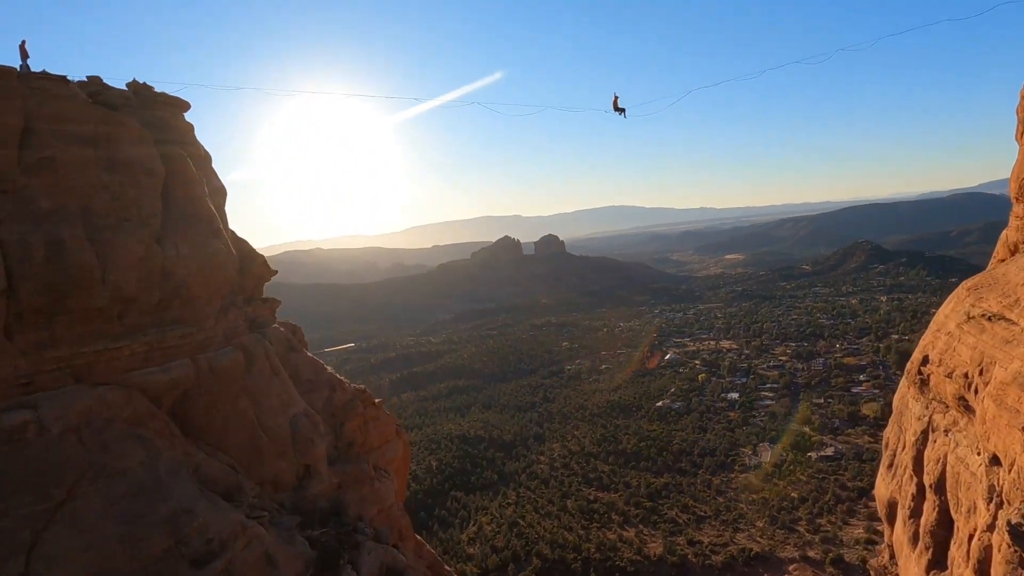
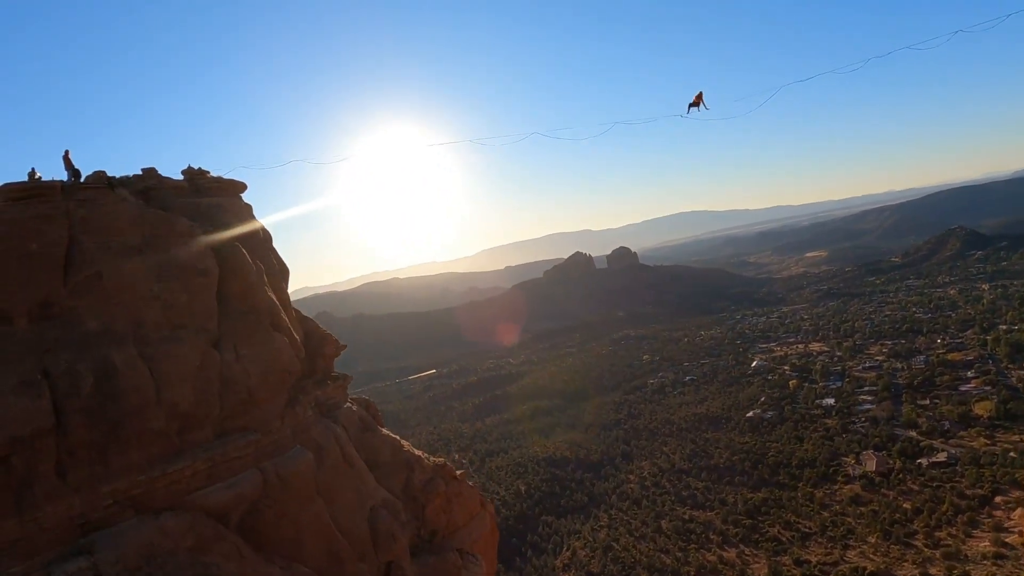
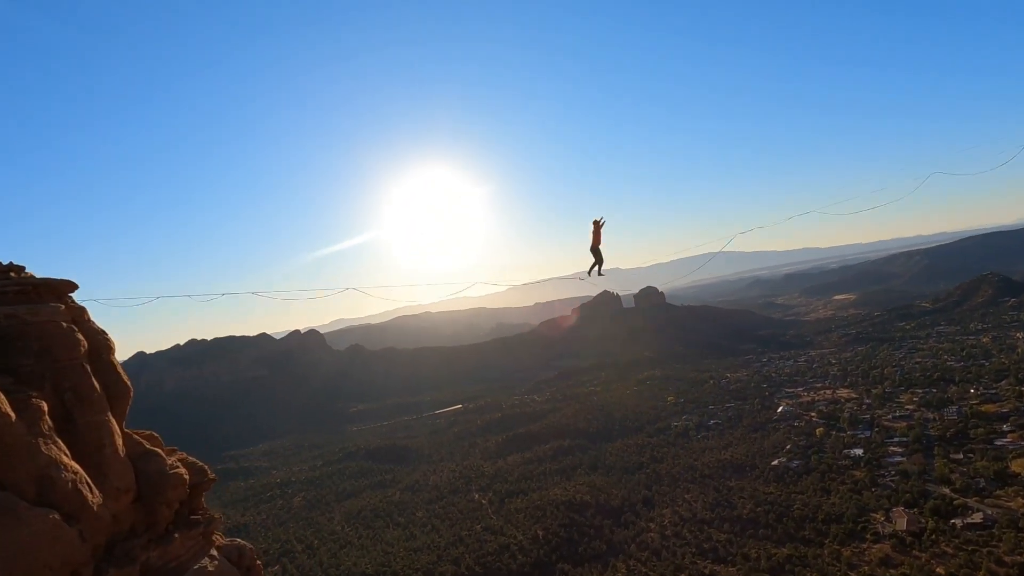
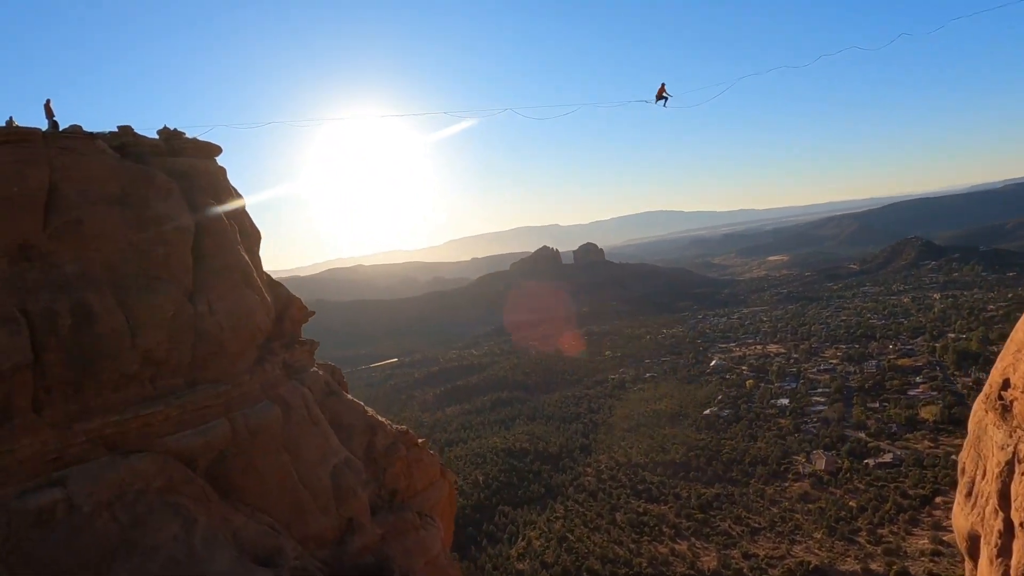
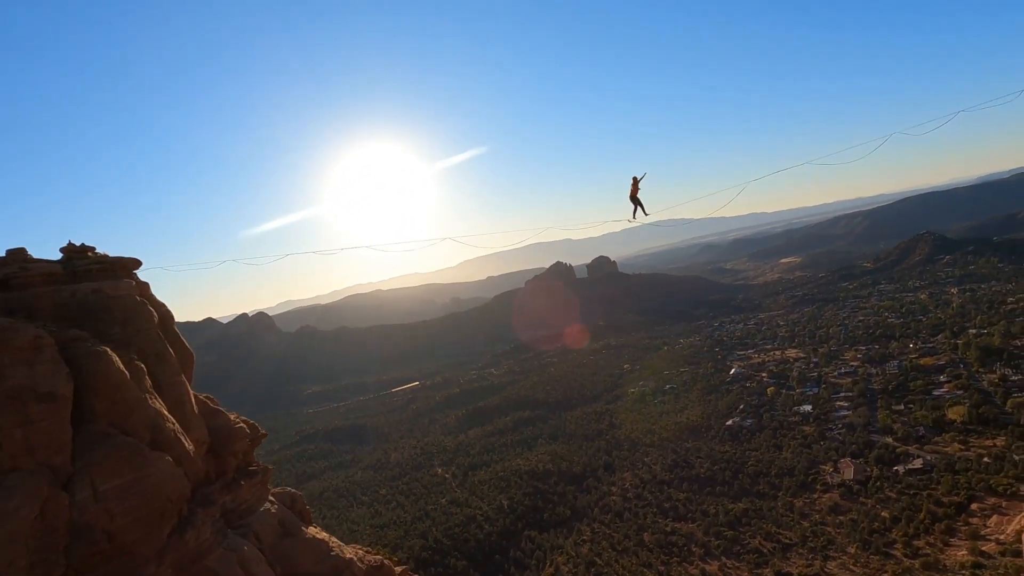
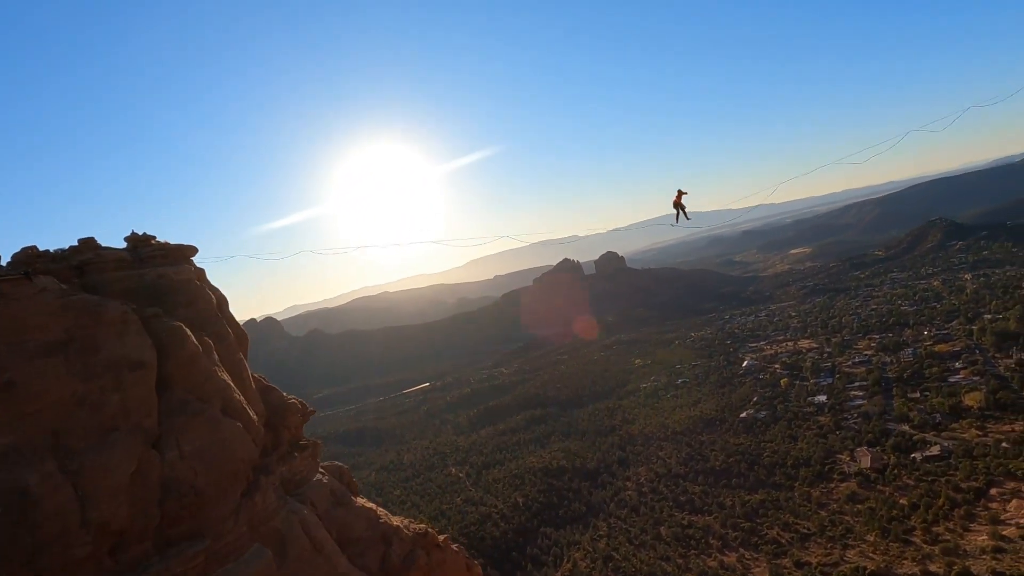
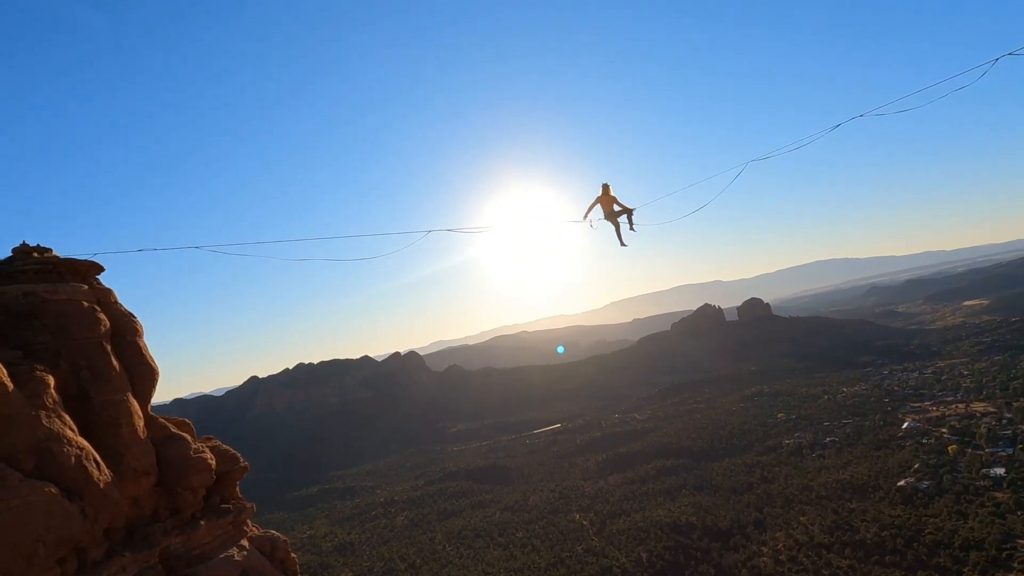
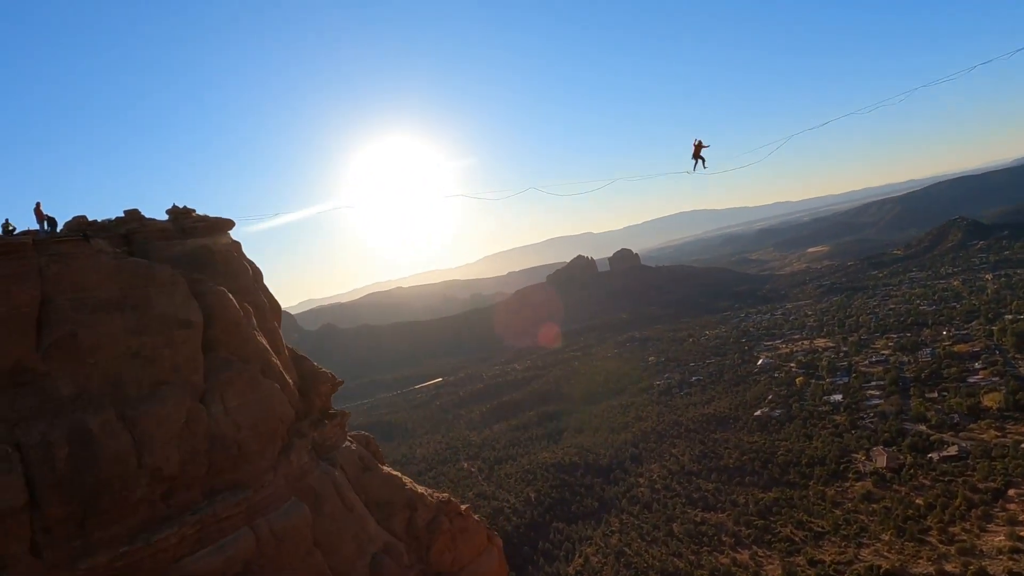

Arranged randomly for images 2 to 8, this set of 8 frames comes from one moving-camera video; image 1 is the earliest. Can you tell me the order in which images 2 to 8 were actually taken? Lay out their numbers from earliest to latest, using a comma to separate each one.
4, 2, 8, 6, 5, 3, 7
